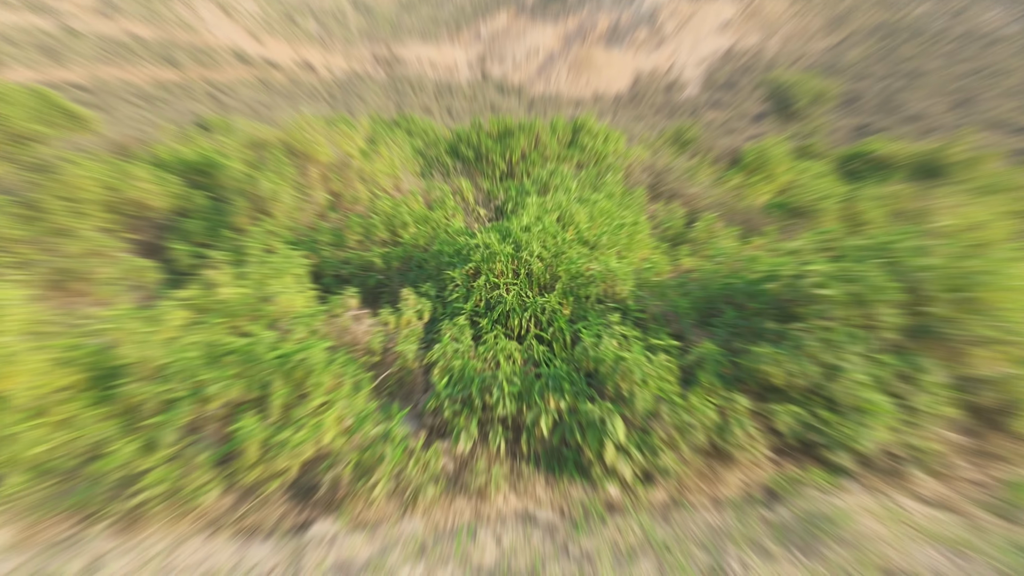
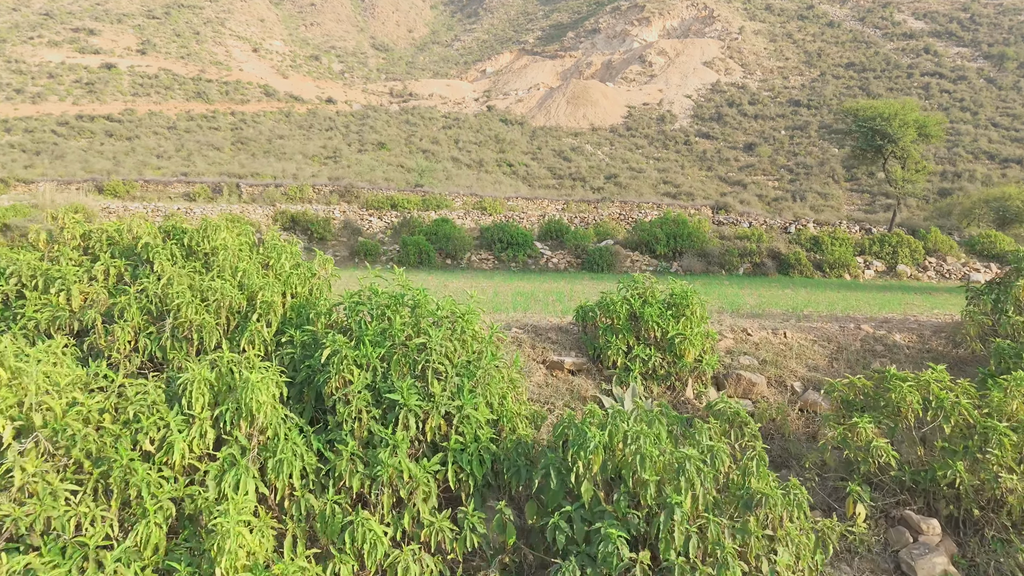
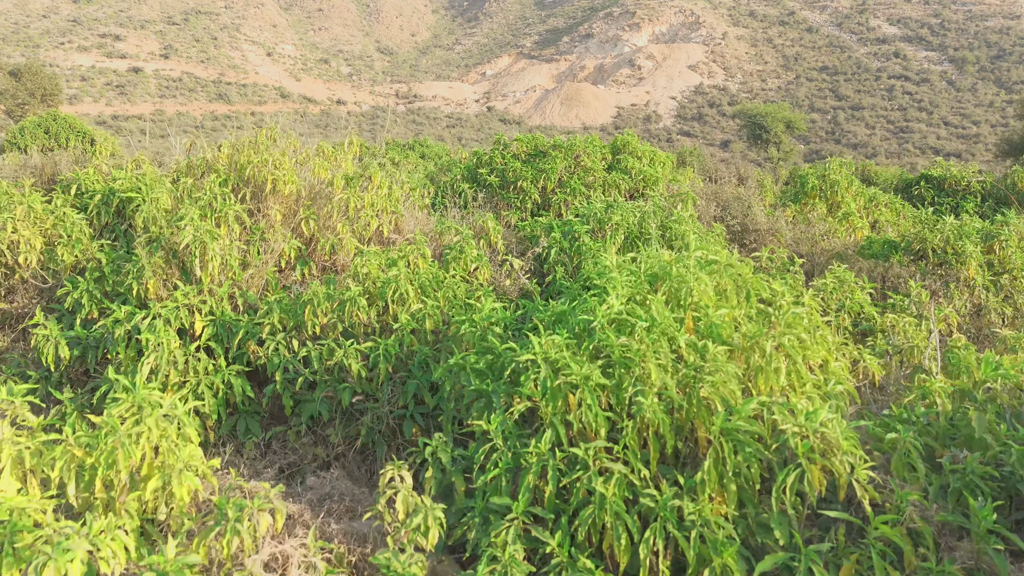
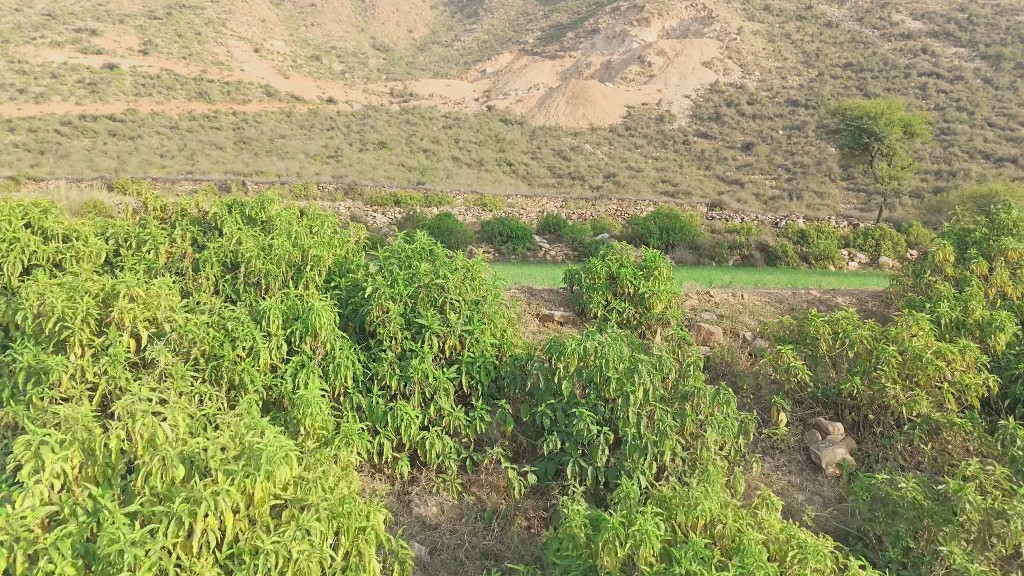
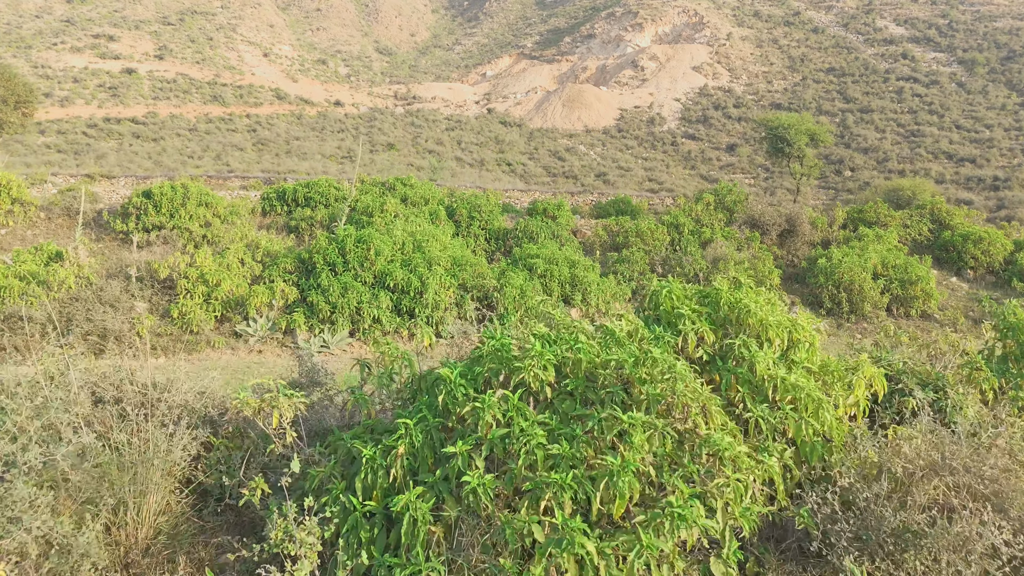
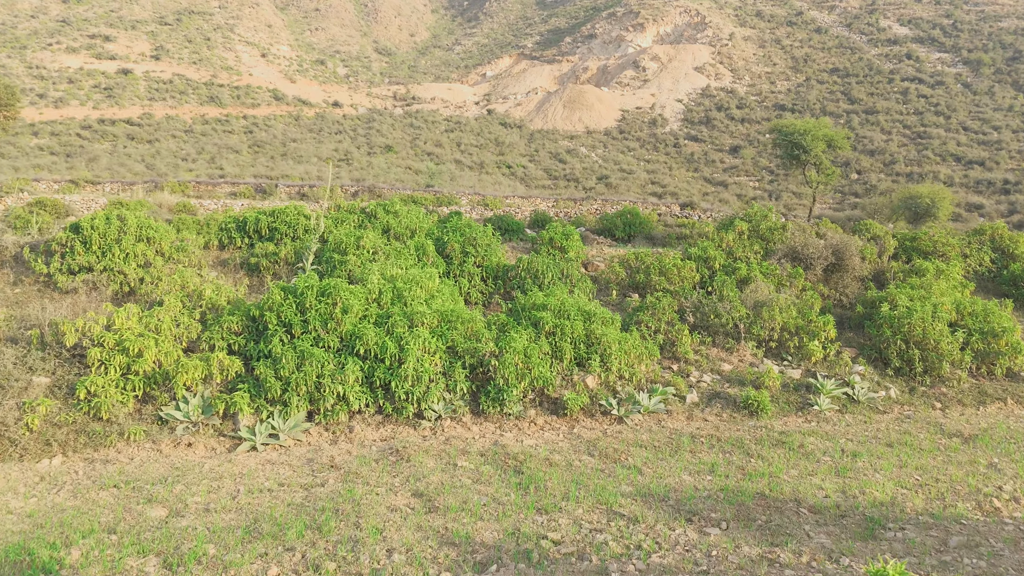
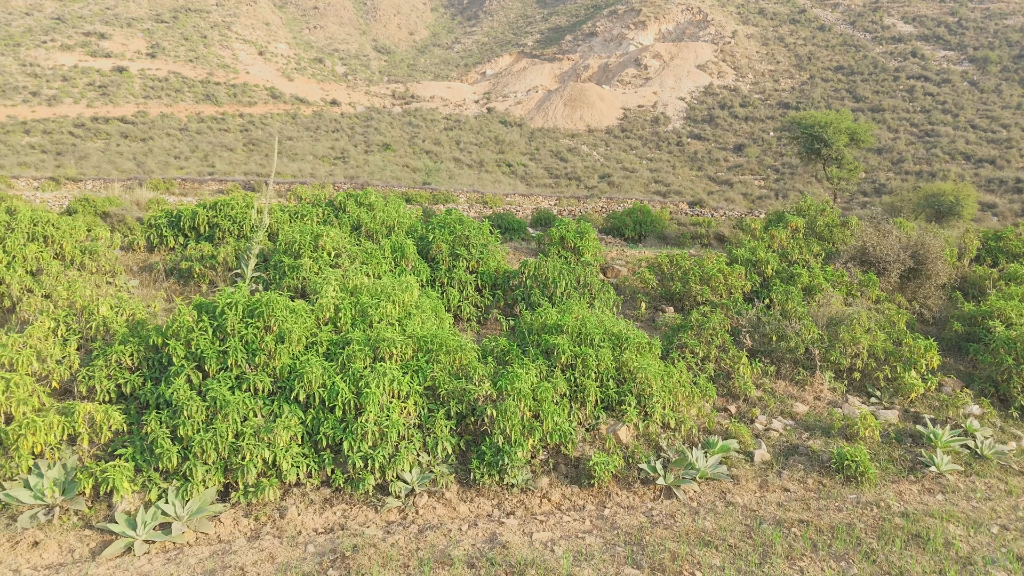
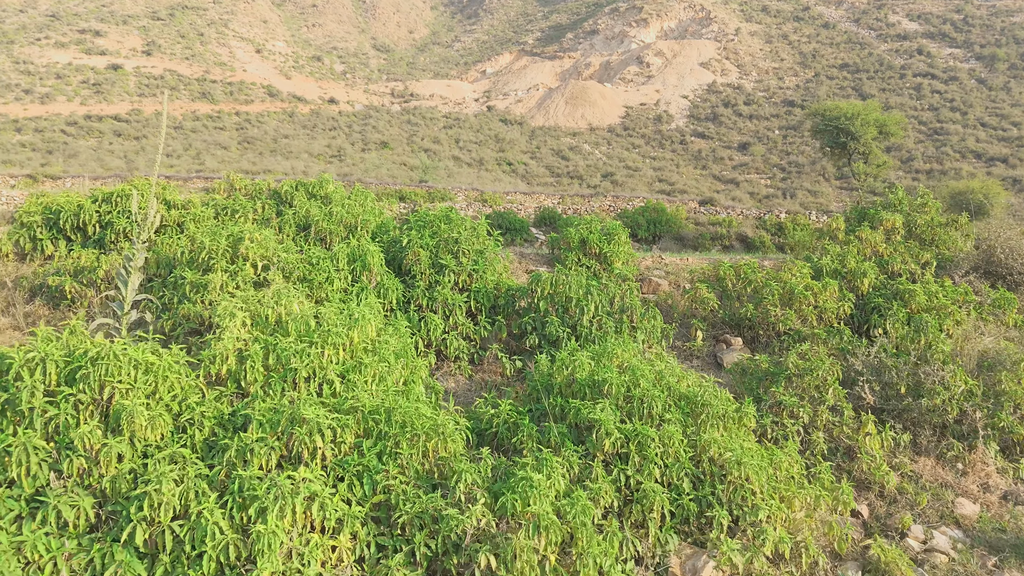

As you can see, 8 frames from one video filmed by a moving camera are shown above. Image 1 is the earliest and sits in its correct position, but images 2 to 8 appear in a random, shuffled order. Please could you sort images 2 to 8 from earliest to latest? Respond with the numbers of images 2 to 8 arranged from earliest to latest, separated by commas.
3, 5, 6, 7, 8, 4, 2
